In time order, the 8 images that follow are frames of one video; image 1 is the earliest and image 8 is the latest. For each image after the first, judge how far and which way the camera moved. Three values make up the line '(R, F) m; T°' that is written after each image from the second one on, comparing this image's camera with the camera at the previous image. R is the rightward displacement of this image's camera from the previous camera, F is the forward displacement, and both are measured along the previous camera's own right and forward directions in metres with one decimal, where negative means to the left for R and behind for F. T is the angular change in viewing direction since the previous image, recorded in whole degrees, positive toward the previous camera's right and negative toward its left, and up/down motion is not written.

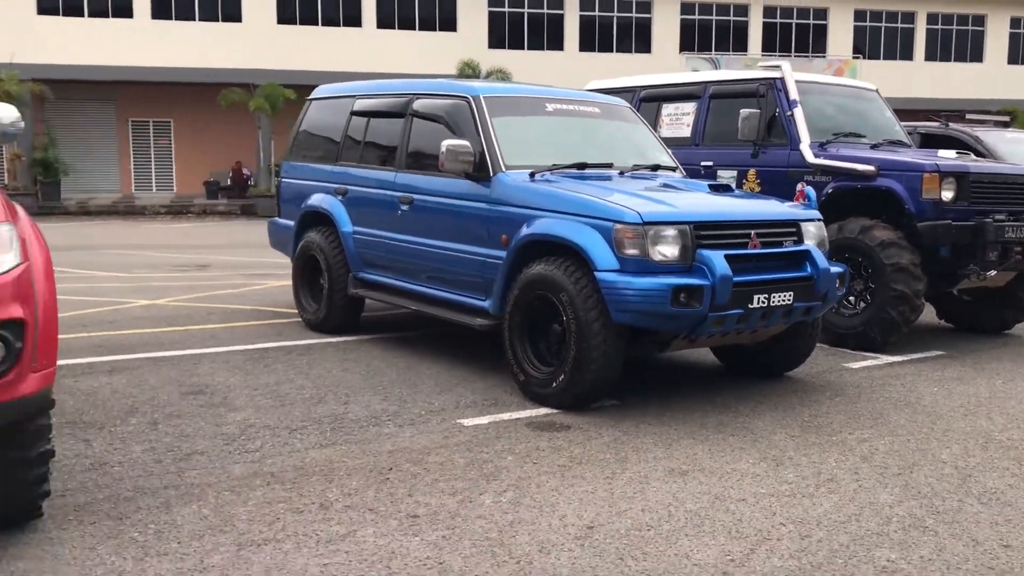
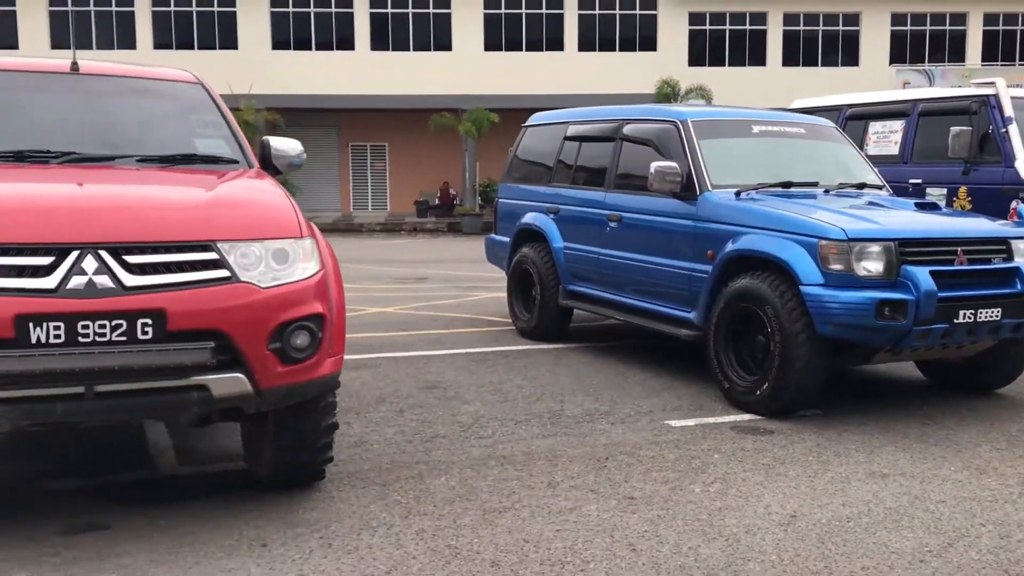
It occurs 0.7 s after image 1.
(-0.1, -0.5) m; -11°
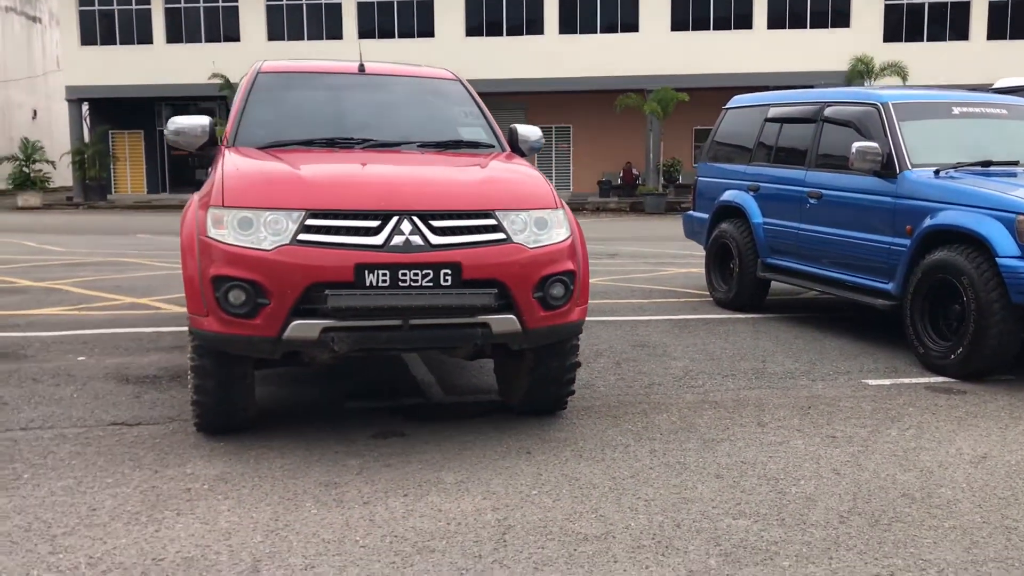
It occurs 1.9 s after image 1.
(-0.2, -0.9) m; -10°
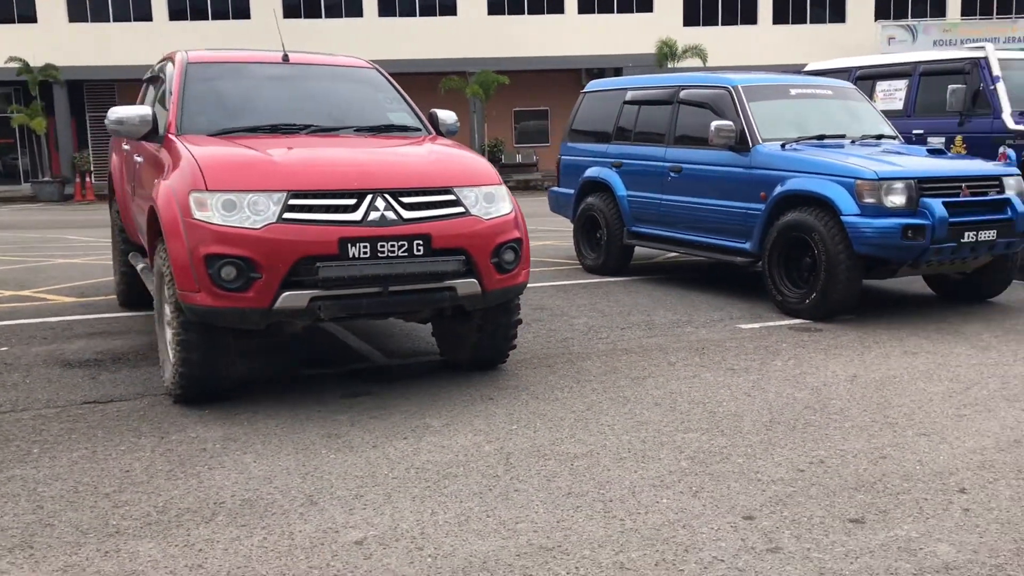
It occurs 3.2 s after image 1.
(-0.8, -0.6) m; +11°
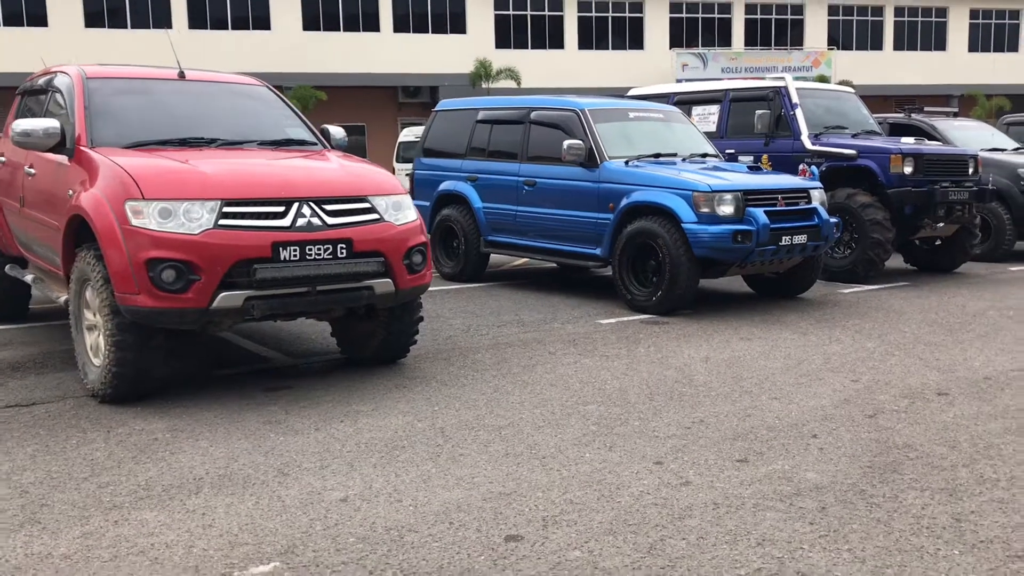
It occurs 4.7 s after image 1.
(-0.7, -0.6) m; +12°
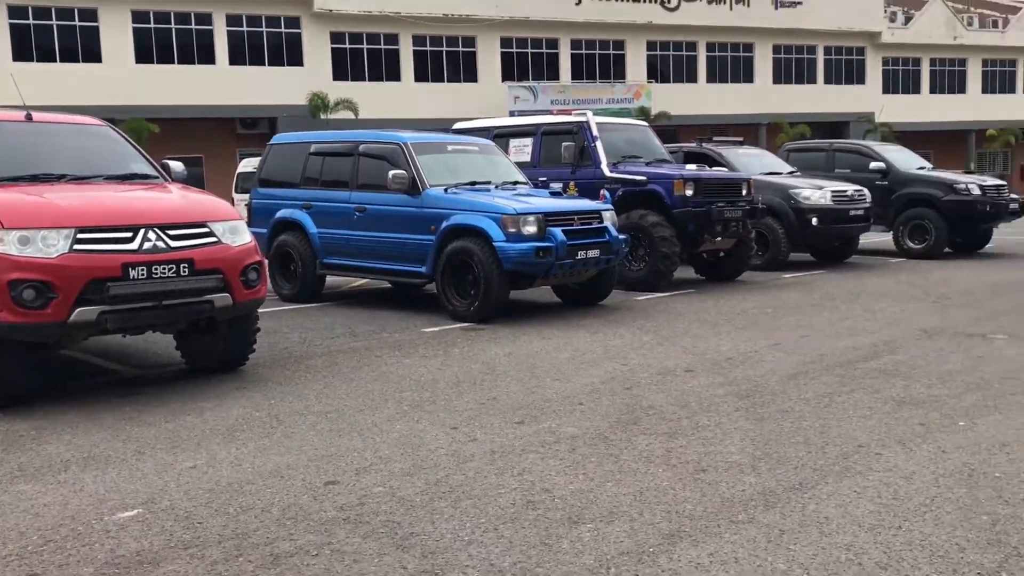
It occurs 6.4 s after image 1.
(+0.2, -1.1) m; +9°
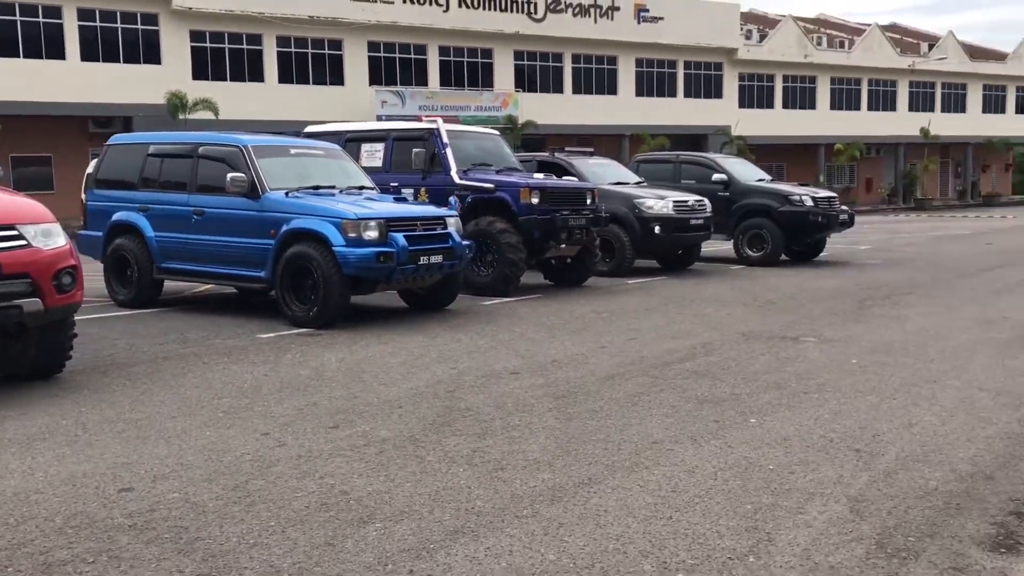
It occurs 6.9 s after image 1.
(+0.4, -0.1) m; +7°
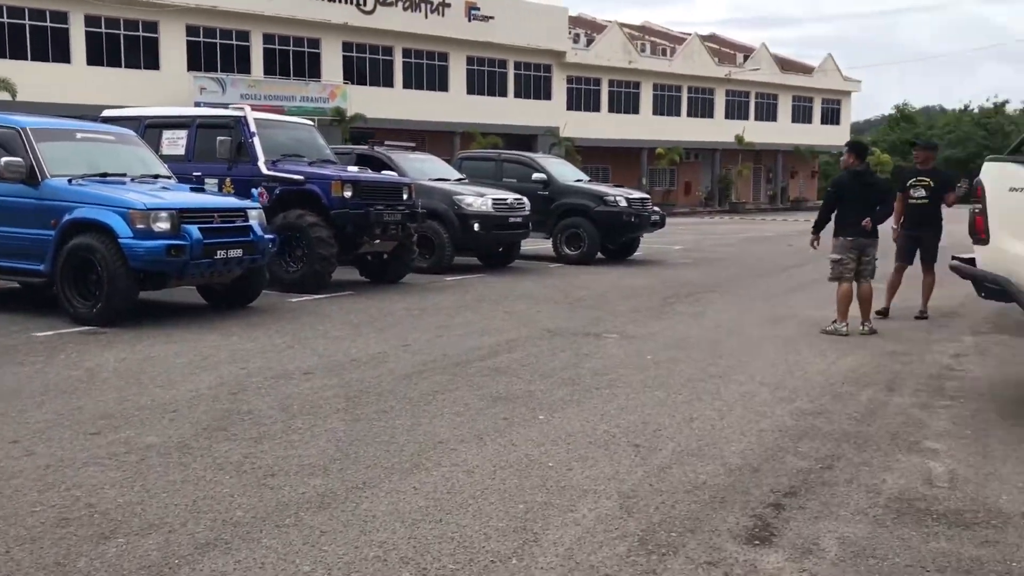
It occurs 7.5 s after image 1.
(+0.3, +0.1) m; +10°
